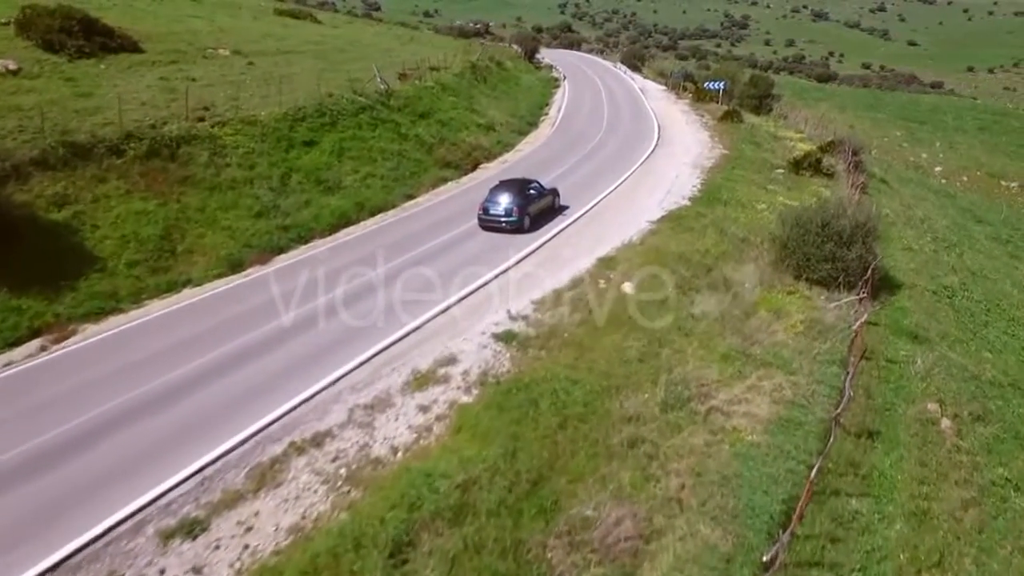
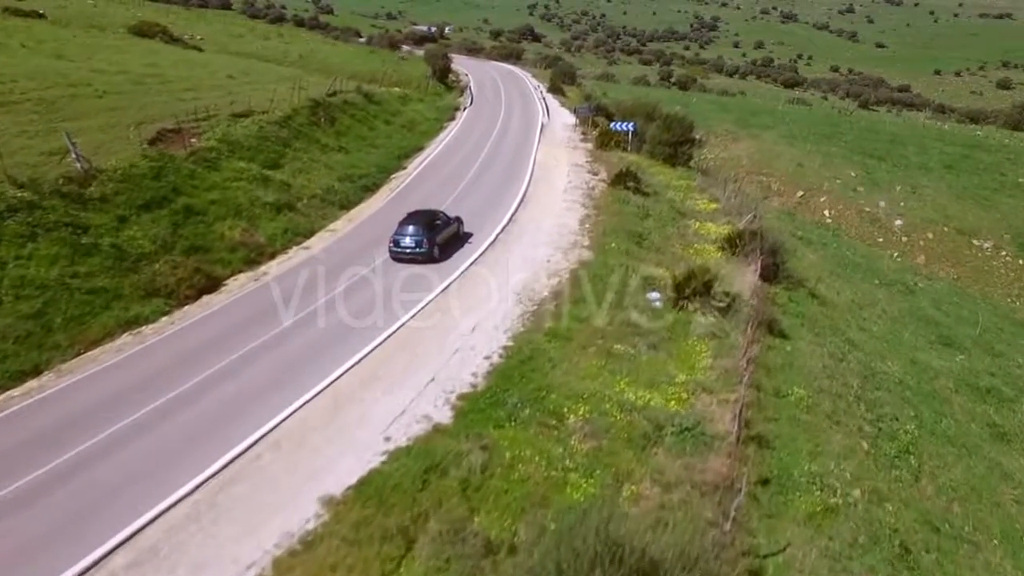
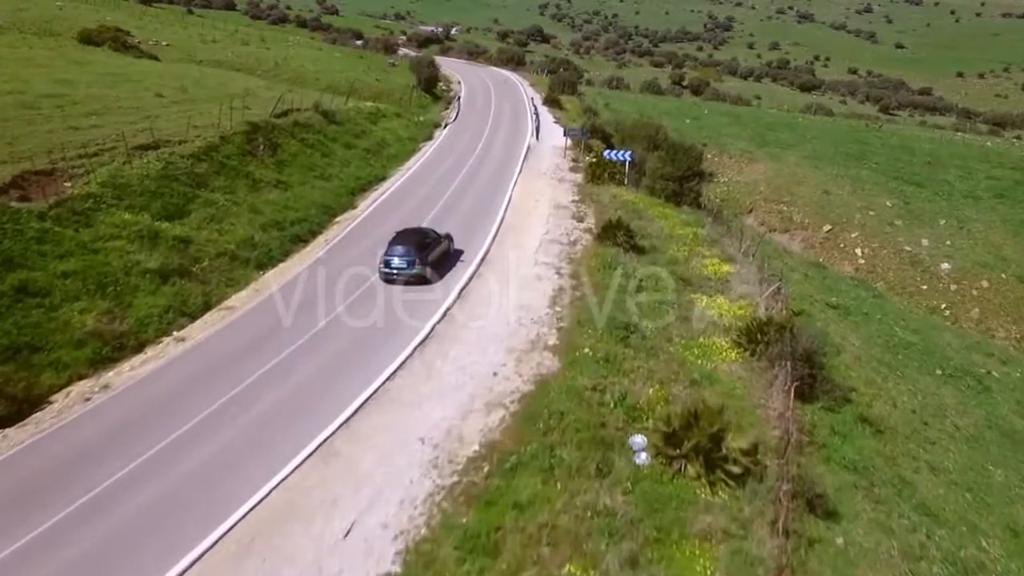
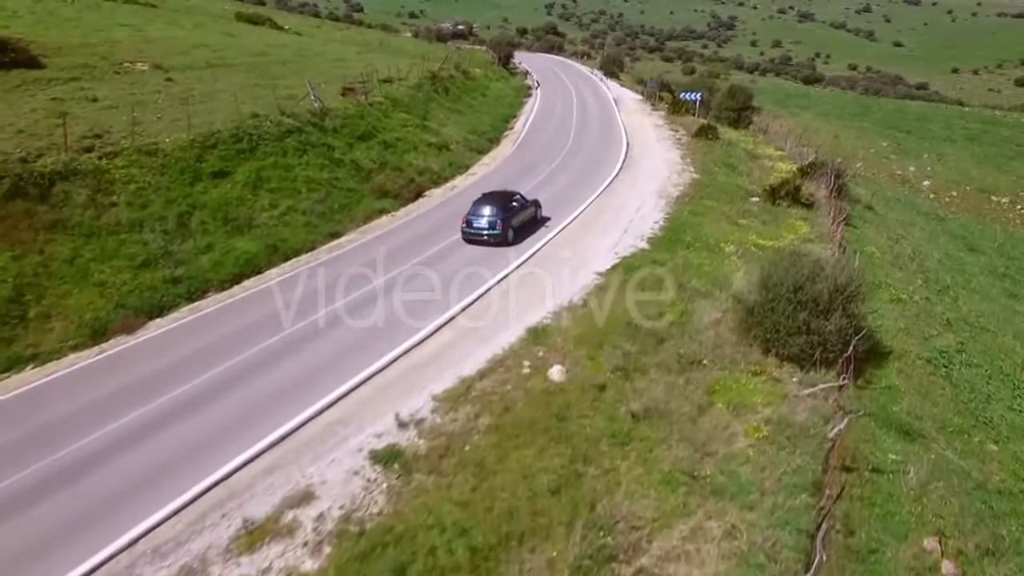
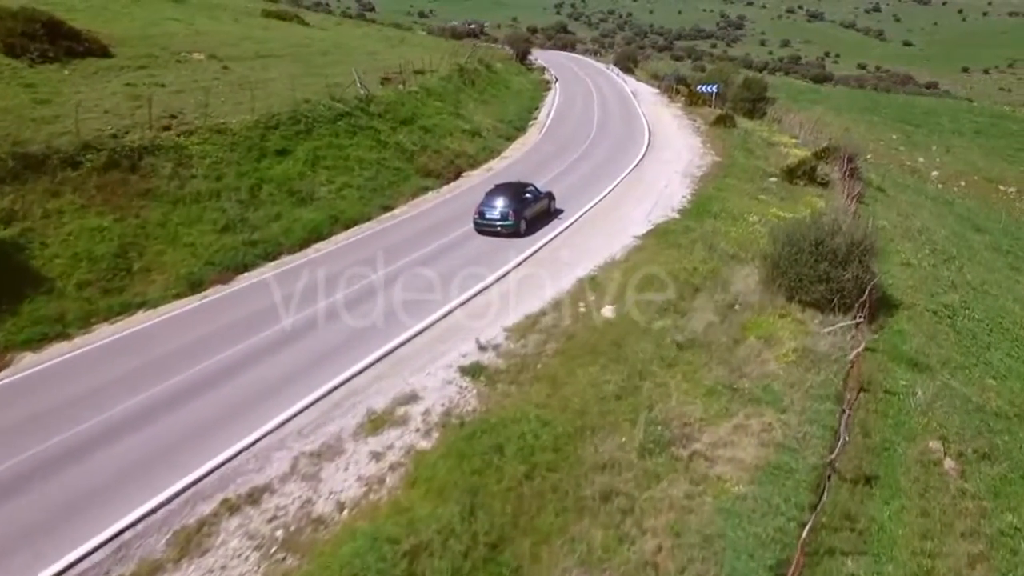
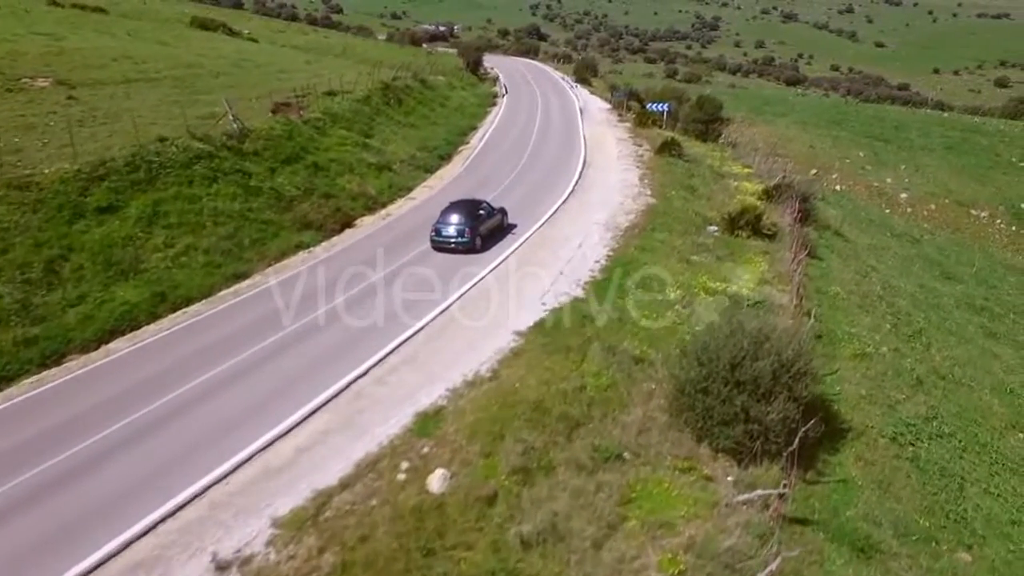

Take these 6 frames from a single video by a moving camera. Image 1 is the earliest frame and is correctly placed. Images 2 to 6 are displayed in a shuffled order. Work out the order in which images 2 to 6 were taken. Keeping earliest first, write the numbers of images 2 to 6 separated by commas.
5, 4, 6, 2, 3
